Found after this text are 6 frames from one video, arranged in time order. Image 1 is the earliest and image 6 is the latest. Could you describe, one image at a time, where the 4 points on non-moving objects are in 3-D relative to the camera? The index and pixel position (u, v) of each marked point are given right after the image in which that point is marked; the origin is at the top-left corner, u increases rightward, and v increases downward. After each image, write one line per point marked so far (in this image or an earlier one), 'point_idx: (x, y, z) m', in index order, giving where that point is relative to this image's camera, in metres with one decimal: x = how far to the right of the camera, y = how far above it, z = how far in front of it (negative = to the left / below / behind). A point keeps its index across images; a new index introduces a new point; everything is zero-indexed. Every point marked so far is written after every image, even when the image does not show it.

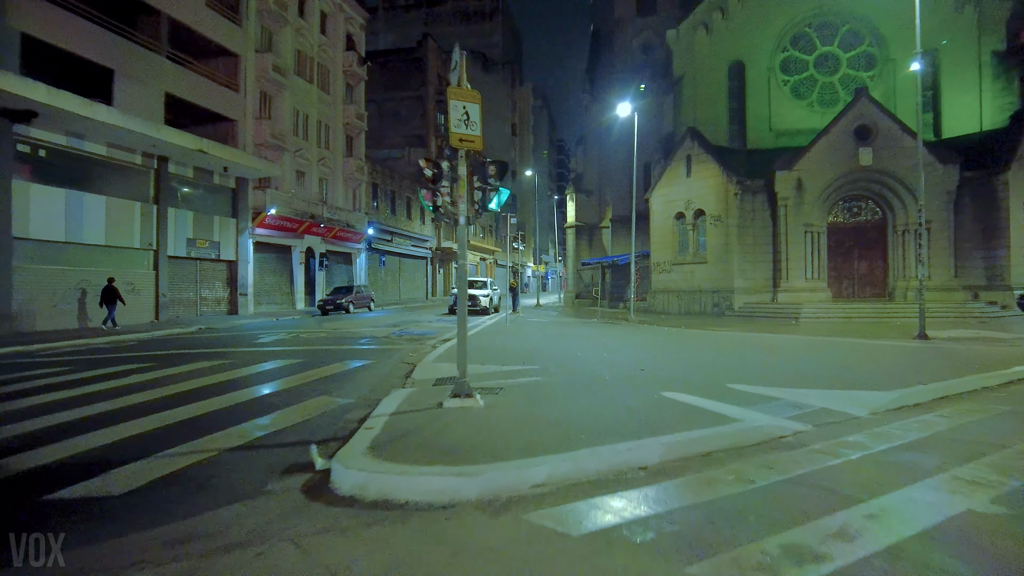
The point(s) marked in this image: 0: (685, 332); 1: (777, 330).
0: (+4.8, -1.3, +18.8) m
1: (+7.7, -1.2, +19.6) m
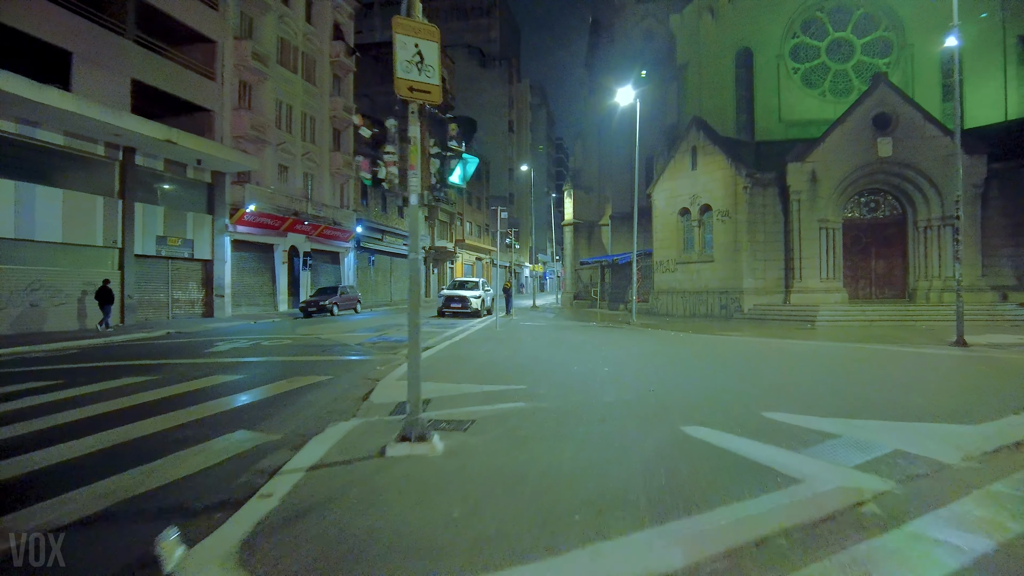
0: (+4.6, -1.3, +17.2) m
1: (+7.4, -1.3, +18.0) m
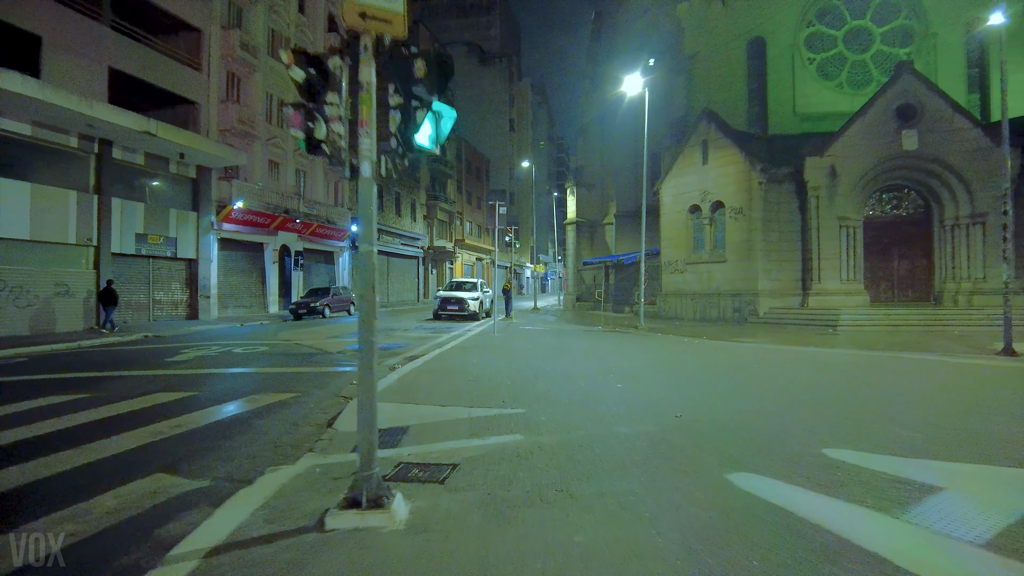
0: (+4.6, -1.3, +15.9) m
1: (+7.4, -1.3, +16.7) m
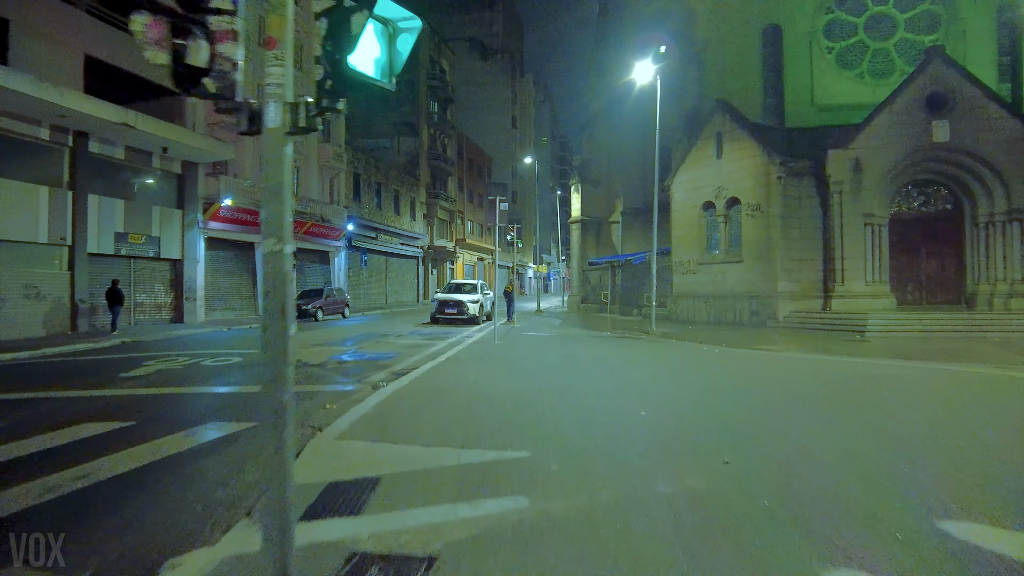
0: (+4.6, -1.4, +14.6) m
1: (+7.5, -1.4, +15.4) m
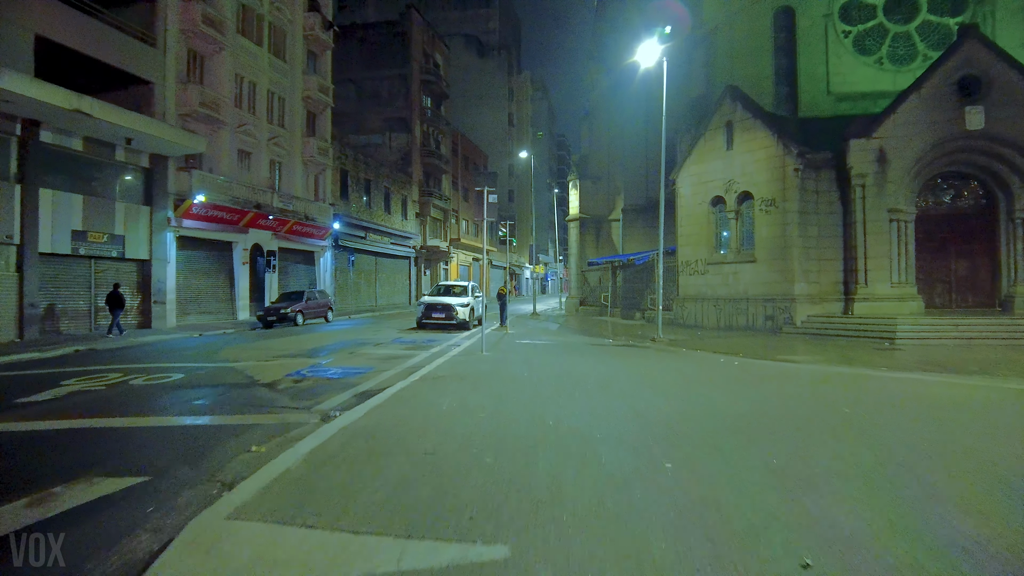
0: (+4.4, -1.5, +13.0) m
1: (+7.3, -1.4, +13.8) m
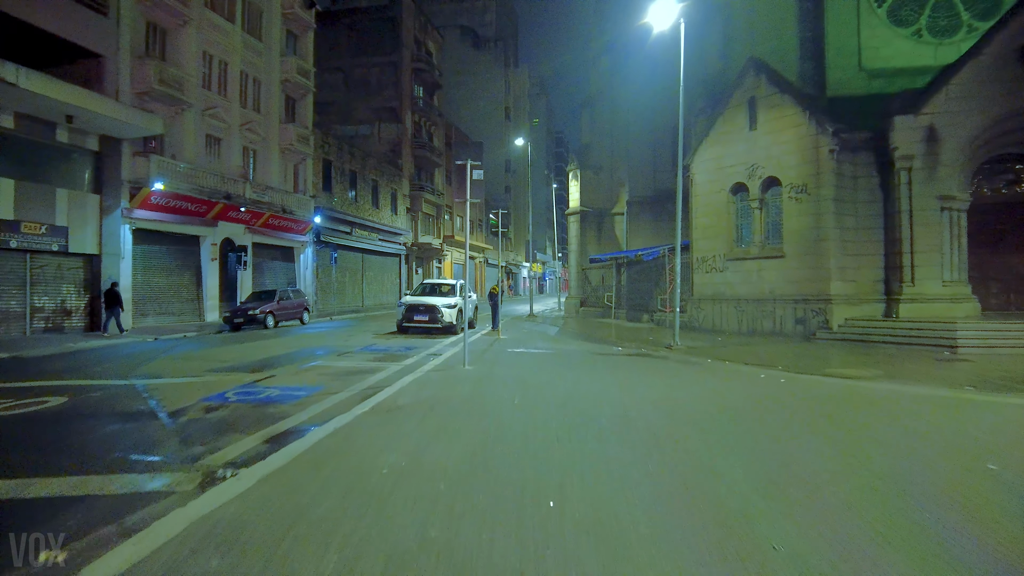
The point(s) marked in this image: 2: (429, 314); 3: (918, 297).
0: (+4.3, -1.4, +10.7) m
1: (+7.2, -1.4, +11.5) m
2: (-2.1, -0.7, +17.5) m
3: (+8.9, -0.2, +14.8) m
